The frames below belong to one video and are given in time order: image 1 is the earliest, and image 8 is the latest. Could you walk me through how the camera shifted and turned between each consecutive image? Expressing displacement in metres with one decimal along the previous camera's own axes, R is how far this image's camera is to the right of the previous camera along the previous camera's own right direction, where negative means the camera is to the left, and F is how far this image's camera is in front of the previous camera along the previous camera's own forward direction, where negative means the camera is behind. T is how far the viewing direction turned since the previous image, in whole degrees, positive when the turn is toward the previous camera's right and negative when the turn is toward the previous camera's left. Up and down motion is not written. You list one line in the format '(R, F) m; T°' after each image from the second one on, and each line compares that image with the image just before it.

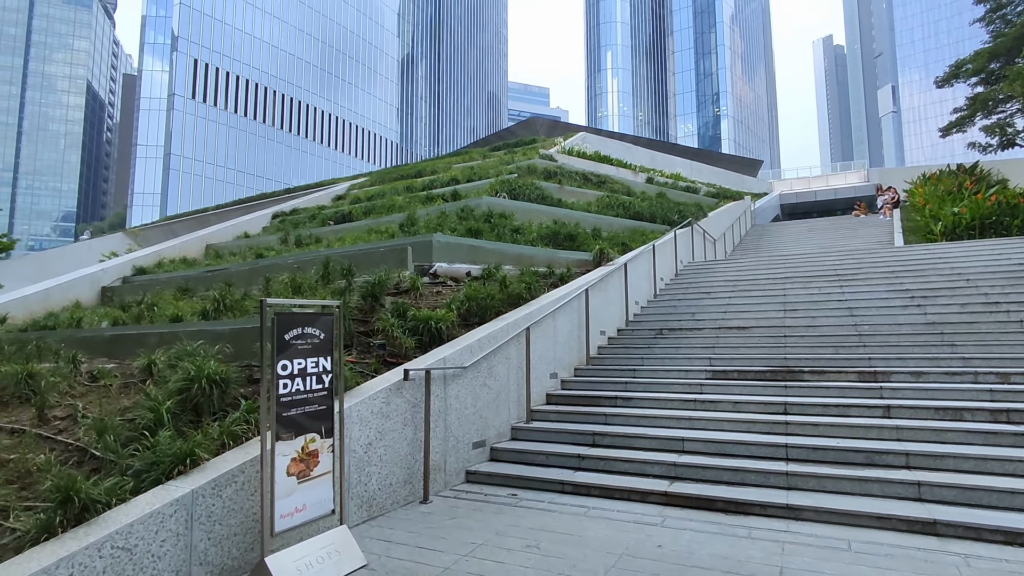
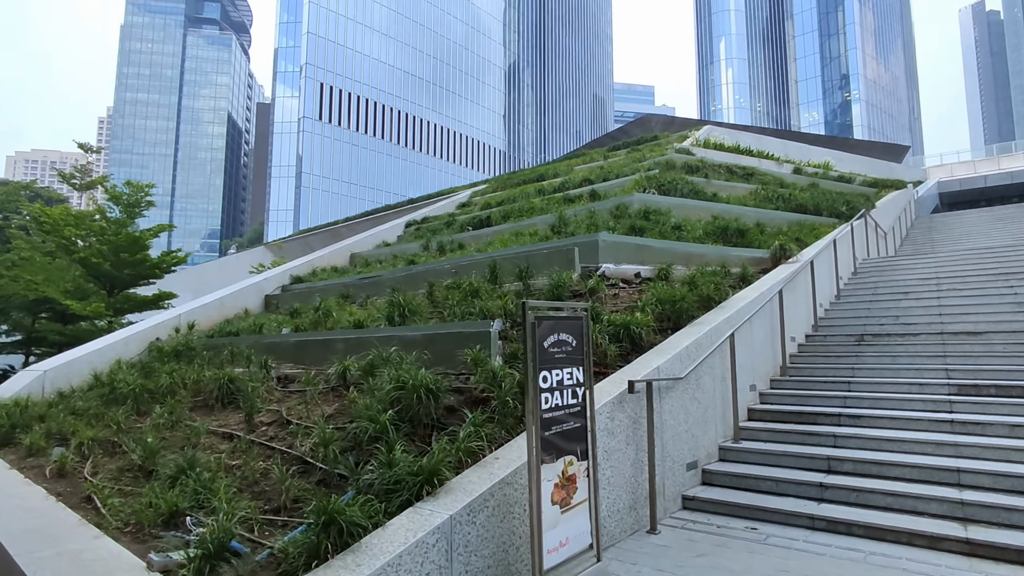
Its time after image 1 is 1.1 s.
(-1.0, +0.4) m; -10°
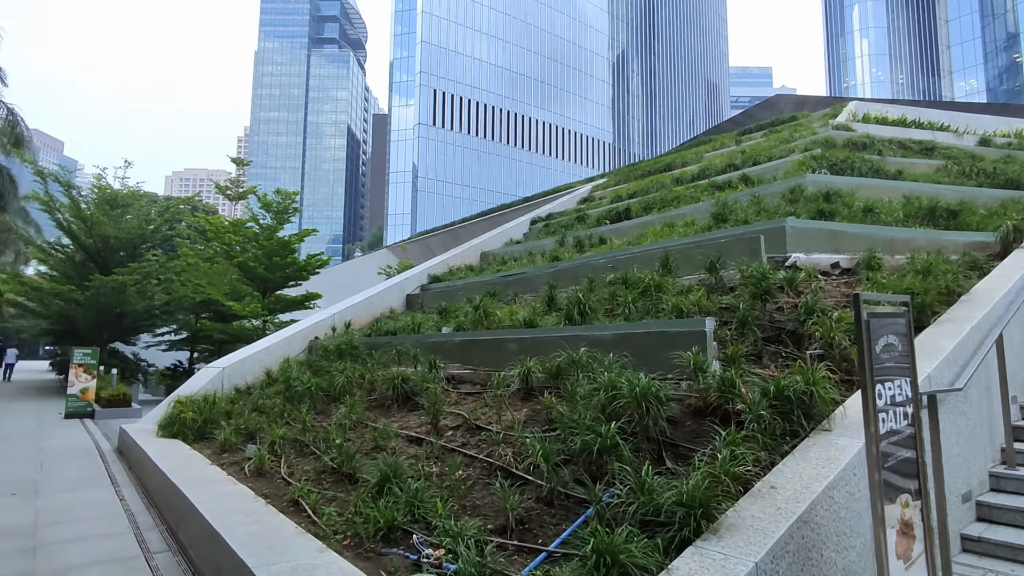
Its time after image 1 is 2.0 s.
(-0.8, +0.5) m; -10°
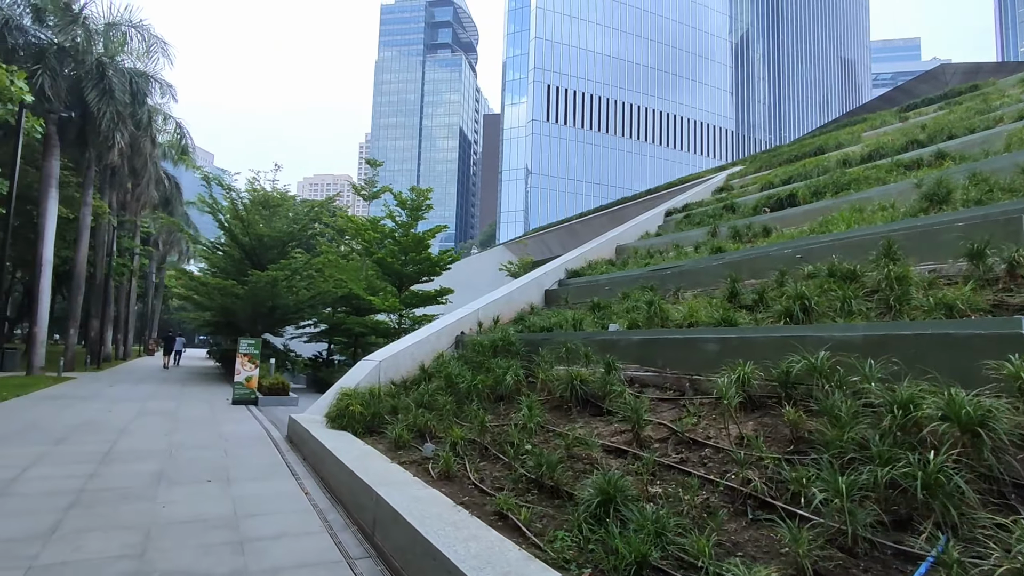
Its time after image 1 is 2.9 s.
(-0.8, +0.5) m; -11°
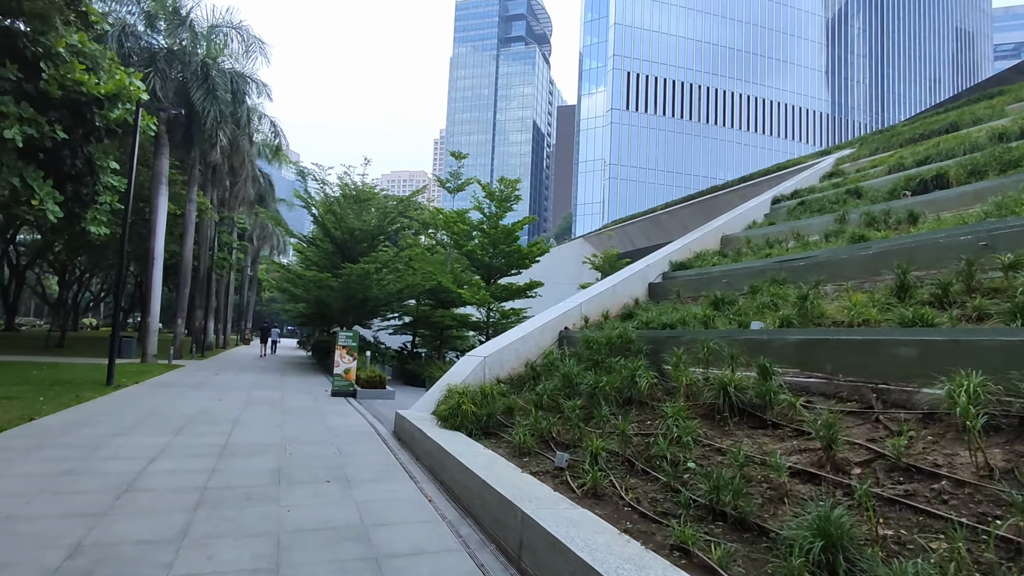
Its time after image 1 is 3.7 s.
(-0.6, +0.5) m; -7°
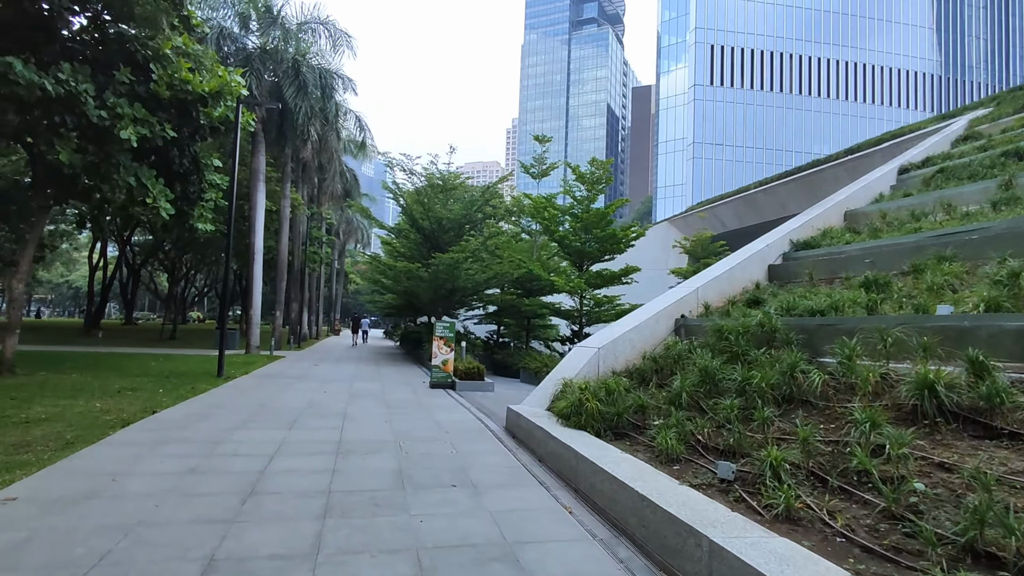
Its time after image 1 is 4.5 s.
(-0.6, +0.6) m; -7°
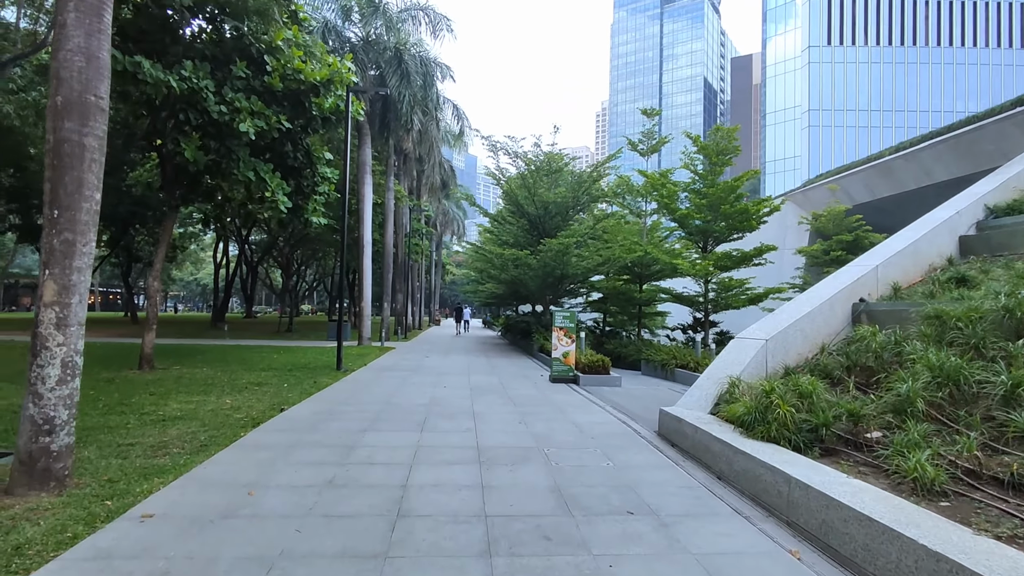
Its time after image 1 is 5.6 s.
(-0.7, +0.9) m; -9°
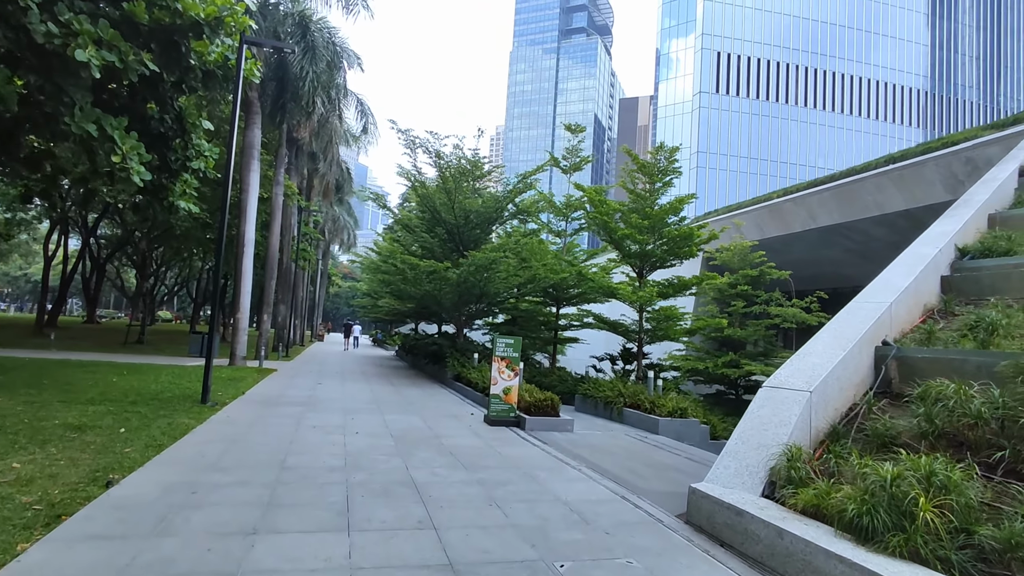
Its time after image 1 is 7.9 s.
(-0.8, +2.2) m; +11°
